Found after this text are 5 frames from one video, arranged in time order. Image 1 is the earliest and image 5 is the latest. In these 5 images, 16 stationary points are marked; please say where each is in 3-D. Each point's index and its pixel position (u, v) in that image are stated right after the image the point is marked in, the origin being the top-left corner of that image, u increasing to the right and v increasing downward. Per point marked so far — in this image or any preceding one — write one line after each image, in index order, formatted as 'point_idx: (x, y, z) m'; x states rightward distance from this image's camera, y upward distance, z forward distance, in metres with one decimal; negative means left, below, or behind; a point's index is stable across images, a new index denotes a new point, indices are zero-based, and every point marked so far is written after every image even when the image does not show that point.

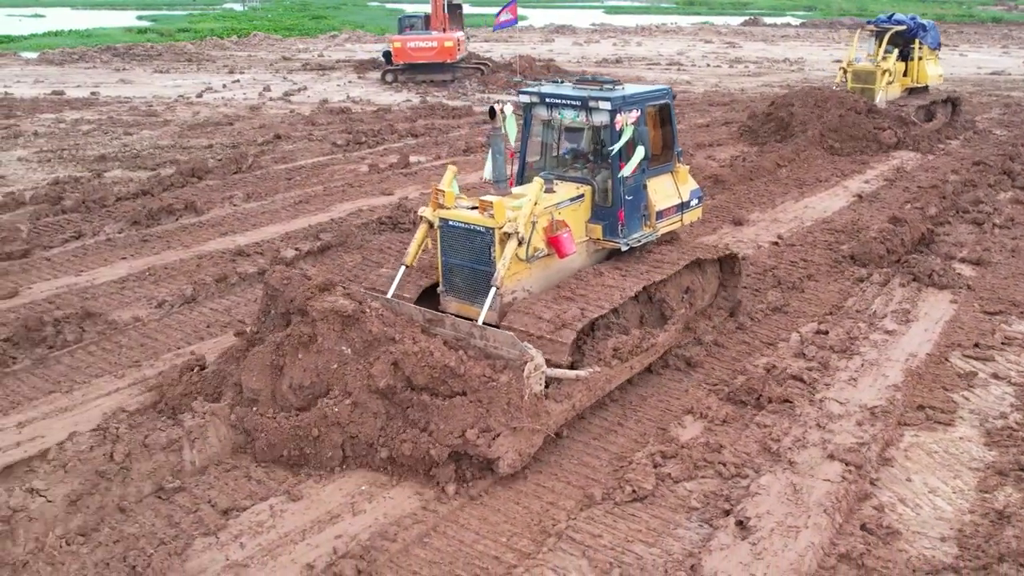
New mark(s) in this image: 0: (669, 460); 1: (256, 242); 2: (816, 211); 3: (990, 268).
0: (+1.0, -1.0, +5.7) m
1: (-2.6, +0.5, +10.0) m
2: (+3.5, +0.9, +11.1) m
3: (+4.5, +0.2, +9.2) m
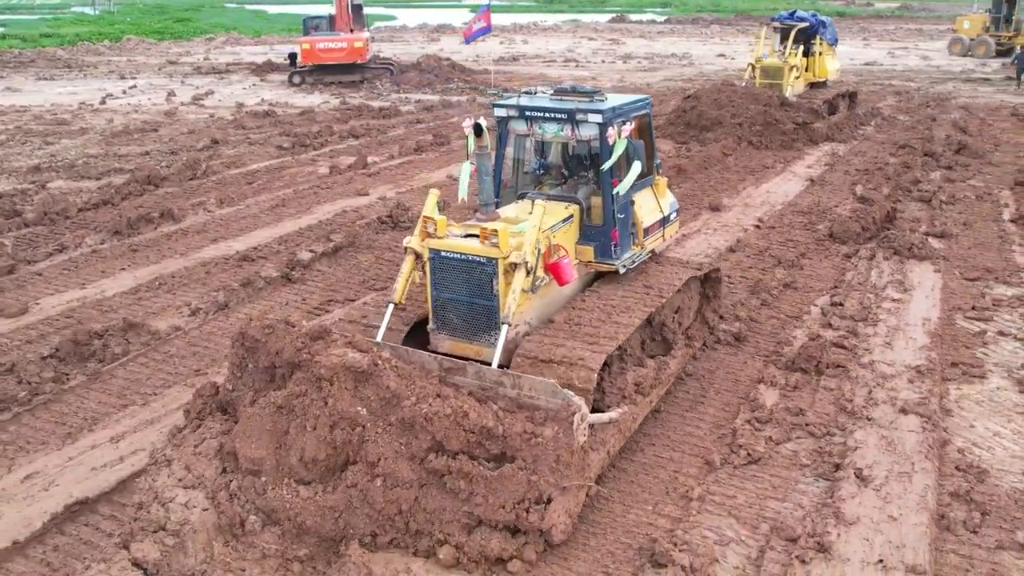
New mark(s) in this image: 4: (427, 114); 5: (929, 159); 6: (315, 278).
0: (+1.6, -0.9, +6.2) m
1: (-2.6, +0.4, +9.9) m
2: (+3.3, +1.1, +11.9) m
3: (+4.6, +0.5, +10.1) m
4: (-1.6, +3.4, +19.0) m
5: (+5.8, +1.8, +13.5) m
6: (-1.8, +0.1, +8.9) m
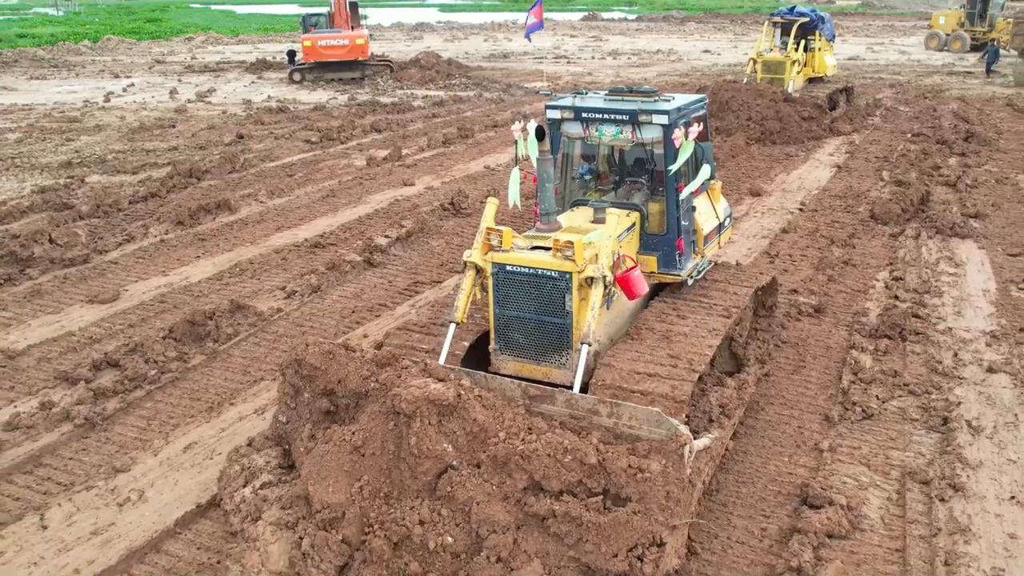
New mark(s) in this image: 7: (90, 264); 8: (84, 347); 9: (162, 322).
0: (+2.4, -0.7, +6.6) m
1: (-2.0, +0.6, +10.2) m
2: (+3.8, +1.4, +12.4) m
3: (+5.2, +0.8, +10.7) m
4: (-1.4, +3.6, +19.3) m
5: (+6.2, +2.0, +14.1) m
6: (-1.1, +0.2, +9.2) m
7: (-4.1, +0.2, +9.5) m
8: (-3.2, -0.5, +7.3) m
9: (-2.8, -0.3, +7.7) m
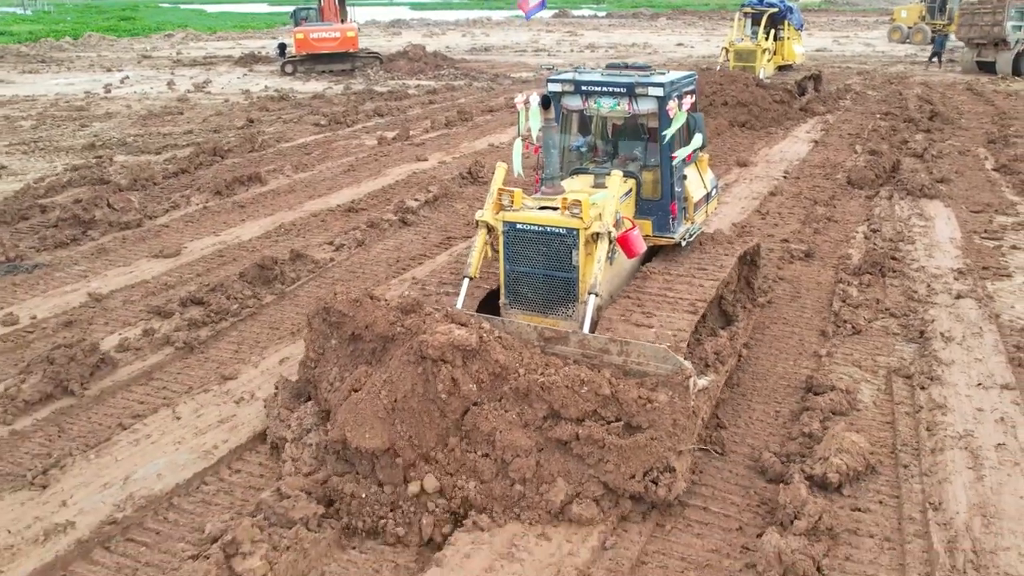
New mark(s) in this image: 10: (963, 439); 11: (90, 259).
0: (+2.7, -0.2, +7.7) m
1: (-1.8, +1.0, +11.1) m
2: (+3.9, +1.9, +13.5) m
3: (+5.4, +1.3, +11.8) m
4: (-1.6, +4.0, +20.2) m
5: (+6.3, +2.6, +15.3) m
6: (-0.9, +0.7, +10.1) m
7: (-3.9, +0.6, +10.3) m
8: (-3.0, 0.0, +8.2) m
9: (-2.5, +0.2, +8.6) m
10: (+2.6, -0.9, +5.7) m
11: (-4.1, +0.3, +9.4) m
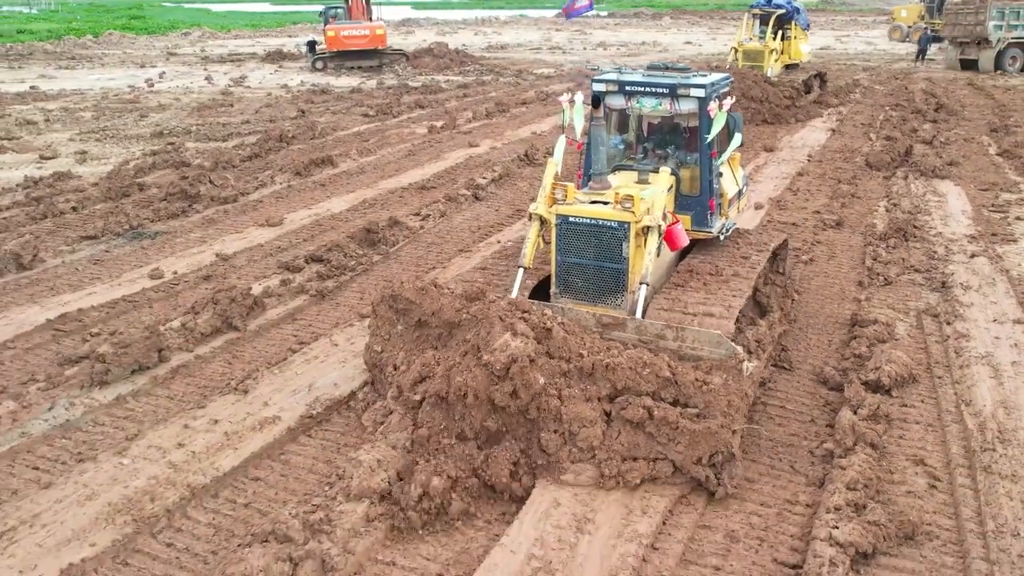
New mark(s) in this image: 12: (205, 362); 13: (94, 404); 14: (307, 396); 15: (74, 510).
0: (+3.4, +0.2, +9.0) m
1: (-1.1, +1.4, +12.4) m
2: (+4.5, +2.2, +14.8) m
3: (+6.0, +1.6, +13.1) m
4: (-1.0, +4.4, +21.5) m
5: (+6.9, +2.9, +16.6) m
6: (-0.2, +1.1, +11.4) m
7: (-3.2, +1.0, +11.5) m
8: (-2.2, +0.3, +9.4) m
9: (-1.8, +0.5, +9.9) m
10: (+3.4, -0.5, +6.9) m
11: (-3.4, +0.7, +10.6) m
12: (-2.2, -0.5, +7.1) m
13: (-2.8, -0.8, +6.4) m
14: (-1.4, -0.7, +6.4) m
15: (-2.3, -1.2, +5.2) m
